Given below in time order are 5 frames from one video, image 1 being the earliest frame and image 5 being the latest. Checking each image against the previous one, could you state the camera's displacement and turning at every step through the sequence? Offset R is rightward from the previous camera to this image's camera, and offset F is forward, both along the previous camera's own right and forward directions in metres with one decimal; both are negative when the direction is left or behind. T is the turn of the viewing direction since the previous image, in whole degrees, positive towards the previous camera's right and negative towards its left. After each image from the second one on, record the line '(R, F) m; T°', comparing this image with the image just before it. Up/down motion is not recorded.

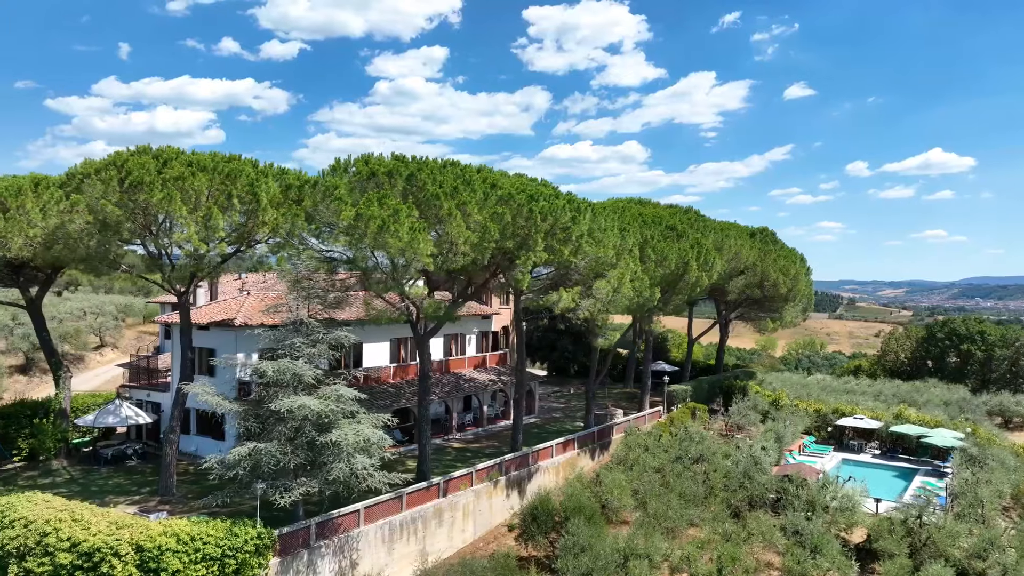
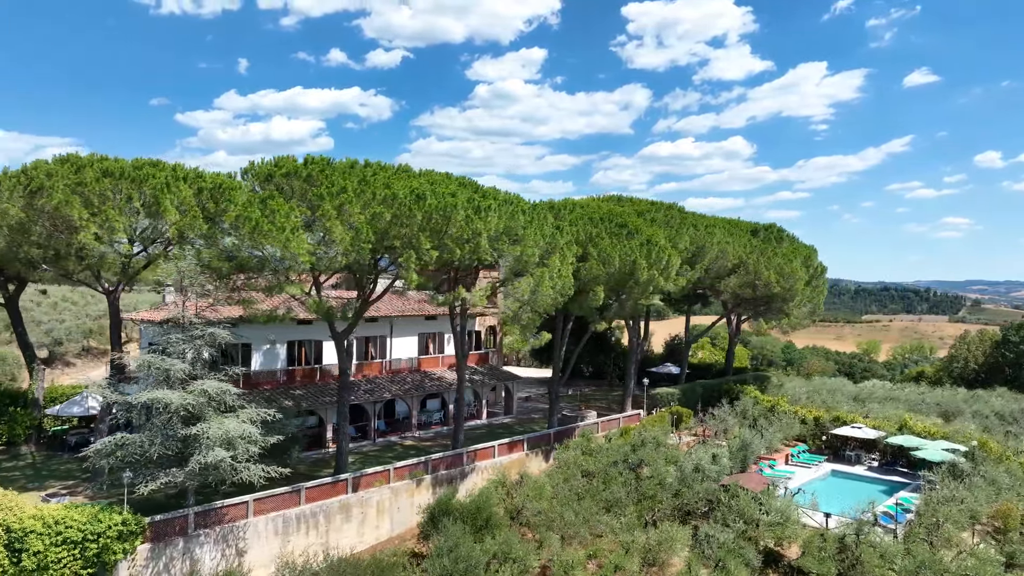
(+5.1, +0.5) m; -7°
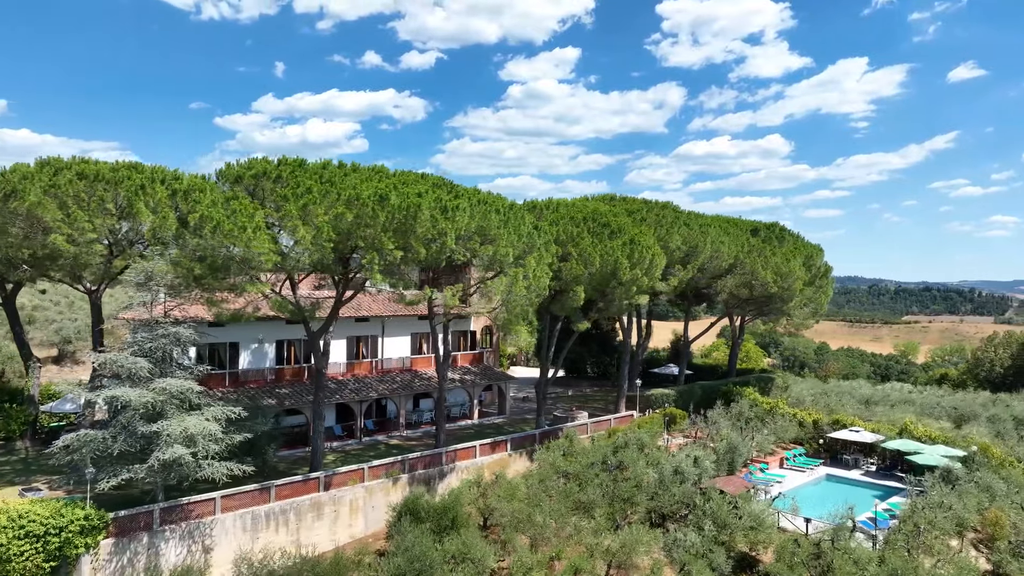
(+1.7, +0.1) m; -2°
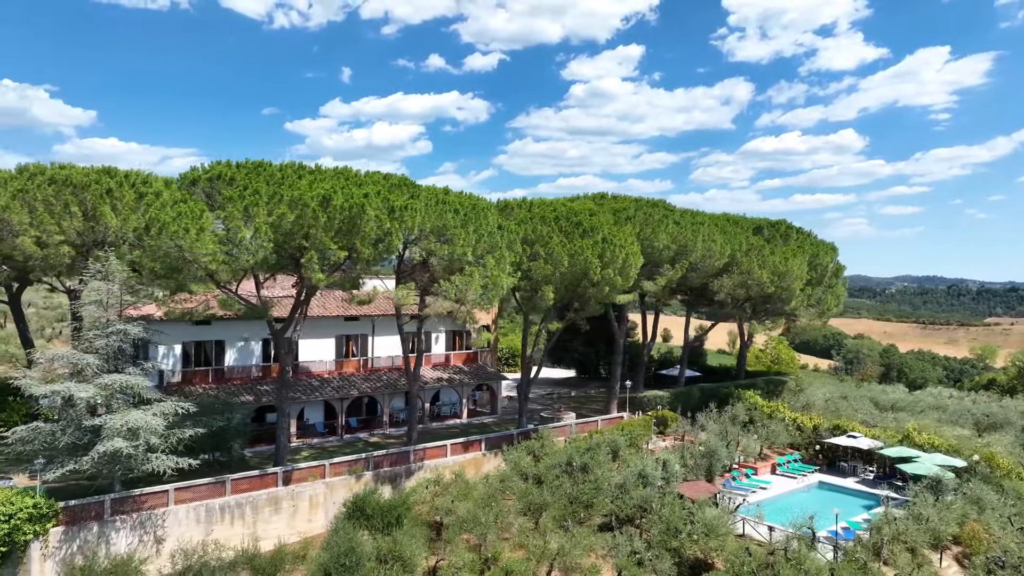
(+3.0, +0.2) m; -4°
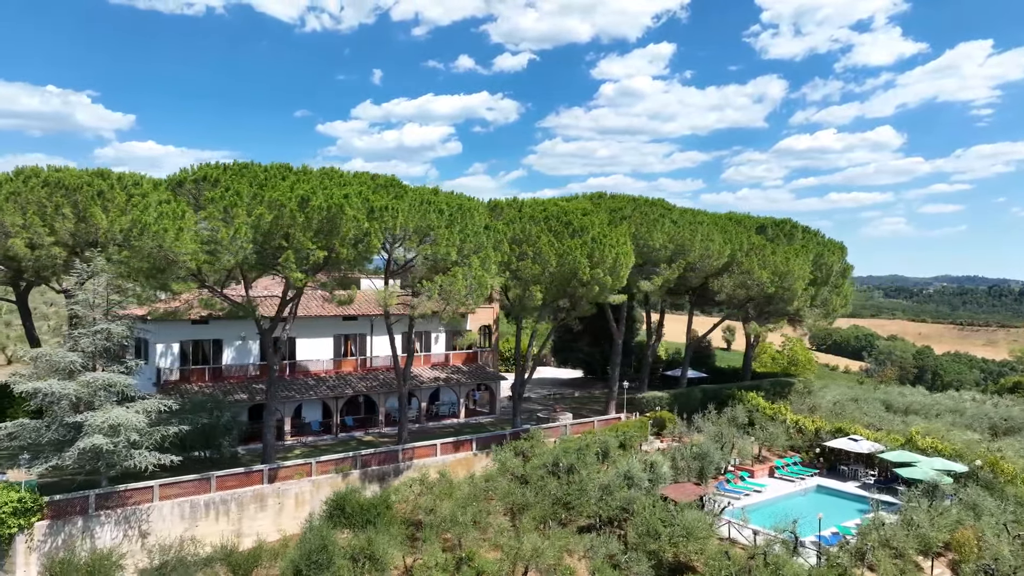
(+1.3, 0.0) m; -2°
